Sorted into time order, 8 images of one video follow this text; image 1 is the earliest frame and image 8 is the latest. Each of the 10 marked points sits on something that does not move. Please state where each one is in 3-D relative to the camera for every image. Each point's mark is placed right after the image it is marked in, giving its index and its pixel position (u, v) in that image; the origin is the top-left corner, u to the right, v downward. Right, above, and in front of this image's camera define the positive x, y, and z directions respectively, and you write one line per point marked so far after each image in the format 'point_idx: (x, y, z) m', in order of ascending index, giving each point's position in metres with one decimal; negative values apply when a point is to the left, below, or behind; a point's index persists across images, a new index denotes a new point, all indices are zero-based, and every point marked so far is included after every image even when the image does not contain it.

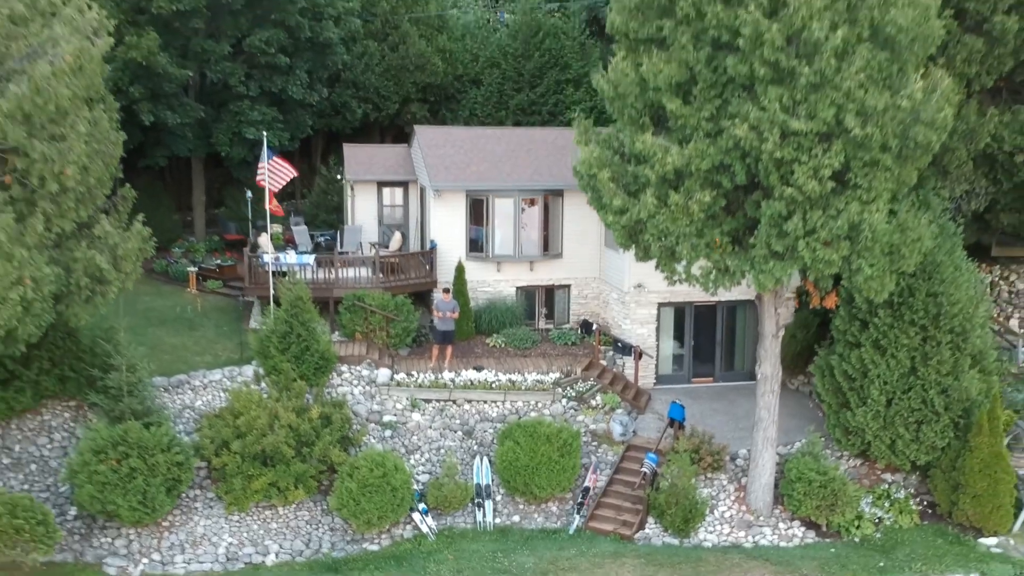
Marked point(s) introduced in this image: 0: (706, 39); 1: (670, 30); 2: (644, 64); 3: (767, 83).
0: (+1.5, +1.9, +10.3) m
1: (+1.3, +2.0, +10.6) m
2: (+1.1, +1.8, +10.9) m
3: (+1.9, +1.5, +9.8) m
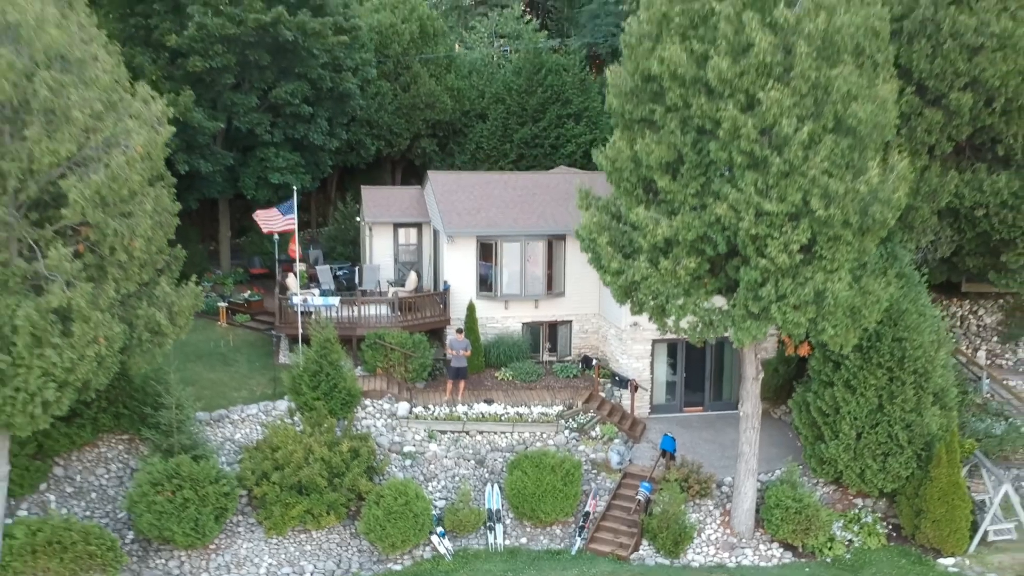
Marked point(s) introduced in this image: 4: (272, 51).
0: (+1.6, +1.4, +11.8) m
1: (+1.3, +1.5, +12.0) m
2: (+1.2, +1.3, +12.3) m
3: (+2.0, +1.0, +11.2) m
4: (-3.5, +3.4, +19.3) m
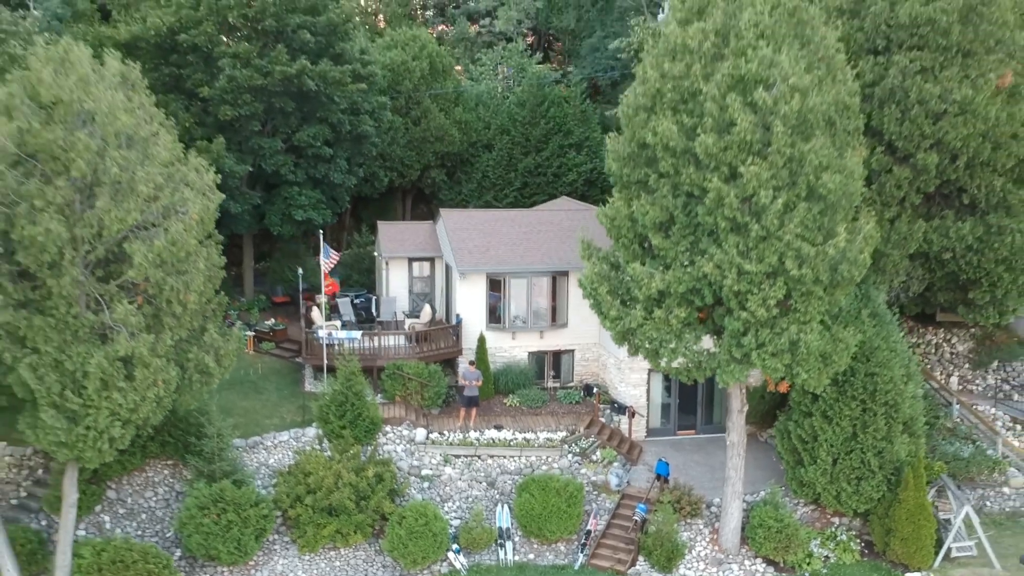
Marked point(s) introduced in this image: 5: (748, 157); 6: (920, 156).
0: (+1.7, +0.9, +13.3) m
1: (+1.5, +1.0, +13.5) m
2: (+1.3, +0.9, +13.8) m
3: (+2.1, +0.5, +12.7) m
4: (-3.4, +2.9, +20.8) m
5: (+2.2, +1.2, +12.7) m
6: (+4.7, +1.5, +15.4) m
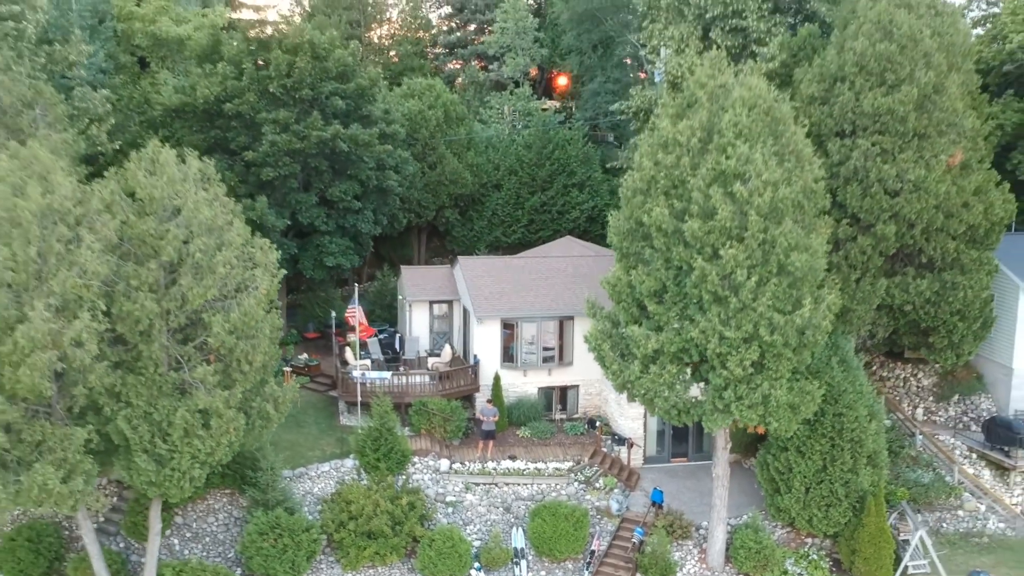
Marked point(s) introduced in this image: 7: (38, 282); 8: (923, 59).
0: (+1.9, +0.2, +15.6) m
1: (+1.6, +0.4, +15.8) m
2: (+1.5, +0.2, +16.1) m
3: (+2.3, -0.2, +15.0) m
4: (-3.2, +2.2, +23.1) m
5: (+2.4, +0.5, +15.0) m
6: (+4.9, +0.8, +17.7) m
7: (-4.6, +0.1, +12.9) m
8: (+5.5, +3.1, +17.7) m
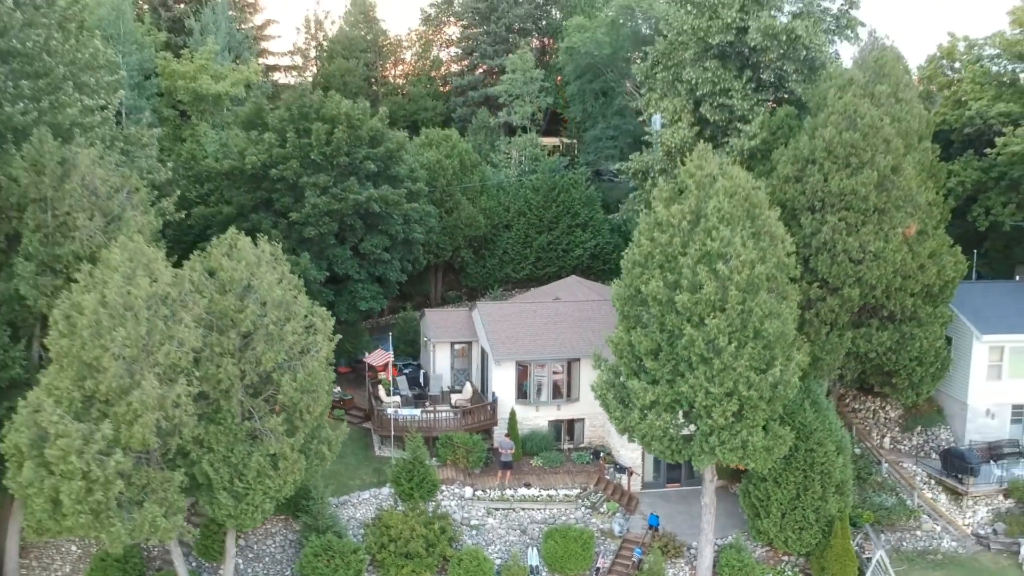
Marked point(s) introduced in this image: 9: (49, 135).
0: (+2.1, -0.6, +18.5) m
1: (+1.9, -0.5, +18.7) m
2: (+1.7, -0.7, +19.0) m
3: (+2.5, -1.0, +17.9) m
4: (-2.9, +1.4, +26.0) m
5: (+2.7, -0.3, +17.9) m
6: (+5.2, 0.0, +20.6) m
7: (-4.3, -0.8, +15.7) m
8: (+5.7, +2.2, +20.6) m
9: (-6.6, +2.2, +19.0) m
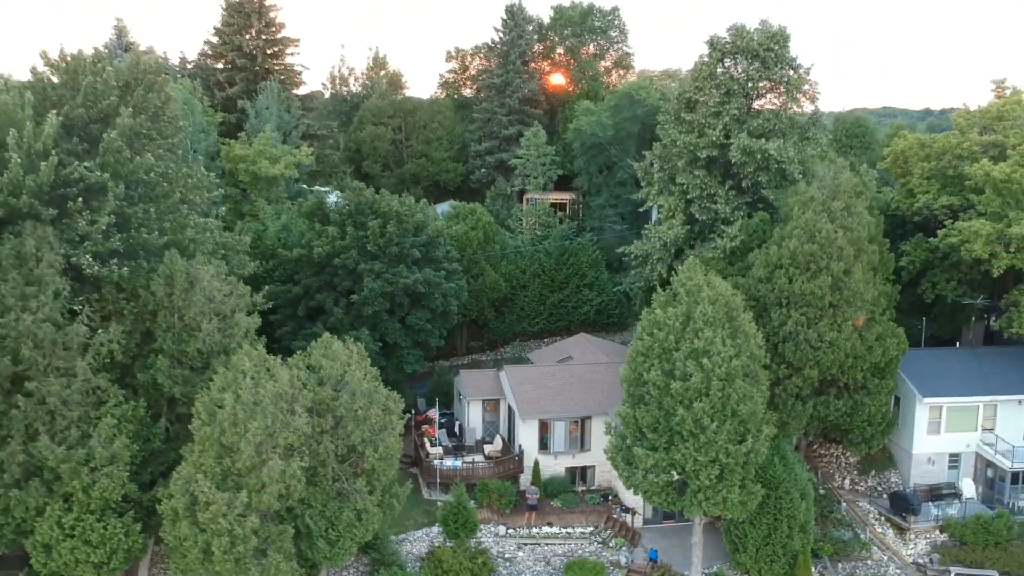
0: (+2.7, -2.1, +23.5) m
1: (+2.4, -2.0, +23.8) m
2: (+2.2, -2.2, +24.1) m
3: (+3.0, -2.5, +23.0) m
4: (-2.4, -0.1, +31.0) m
5: (+3.2, -1.8, +22.9) m
6: (+5.7, -1.5, +25.7) m
7: (-3.8, -2.3, +20.8) m
8: (+6.2, +0.7, +25.7) m
9: (-6.0, +0.6, +24.0) m
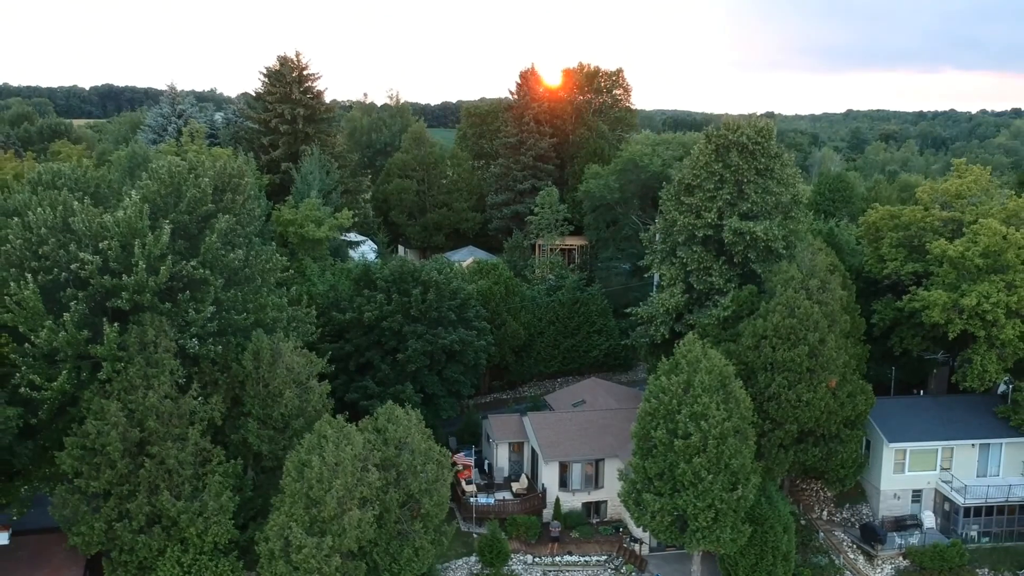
0: (+3.3, -3.7, +28.3) m
1: (+3.1, -3.6, +28.5) m
2: (+2.9, -3.8, +28.8) m
3: (+3.7, -4.1, +27.7) m
4: (-1.8, -1.7, +35.8) m
5: (+3.9, -3.4, +27.7) m
6: (+6.3, -3.1, +30.4) m
7: (-3.1, -3.9, +25.5) m
8: (+6.9, -0.9, +30.4) m
9: (-5.4, -1.0, +28.8) m
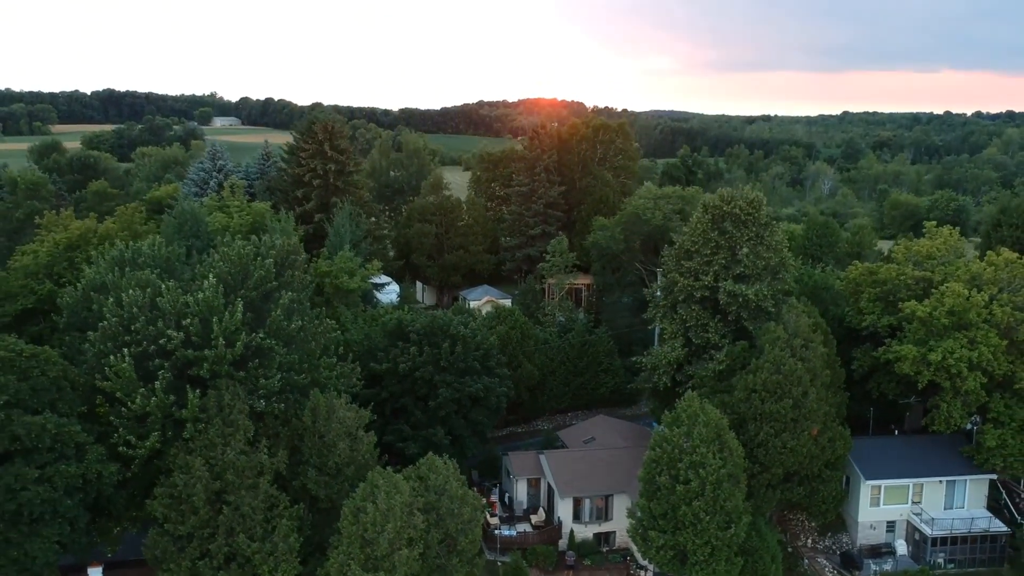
0: (+3.9, -5.3, +32.6) m
1: (+3.6, -5.2, +32.8) m
2: (+3.4, -5.3, +33.1) m
3: (+4.2, -5.7, +32.0) m
4: (-1.3, -3.3, +40.1) m
5: (+4.4, -5.0, +32.0) m
6: (+6.9, -4.7, +34.8) m
7: (-2.6, -5.5, +29.8) m
8: (+7.4, -2.4, +34.7) m
9: (-4.9, -2.6, +33.1) m
